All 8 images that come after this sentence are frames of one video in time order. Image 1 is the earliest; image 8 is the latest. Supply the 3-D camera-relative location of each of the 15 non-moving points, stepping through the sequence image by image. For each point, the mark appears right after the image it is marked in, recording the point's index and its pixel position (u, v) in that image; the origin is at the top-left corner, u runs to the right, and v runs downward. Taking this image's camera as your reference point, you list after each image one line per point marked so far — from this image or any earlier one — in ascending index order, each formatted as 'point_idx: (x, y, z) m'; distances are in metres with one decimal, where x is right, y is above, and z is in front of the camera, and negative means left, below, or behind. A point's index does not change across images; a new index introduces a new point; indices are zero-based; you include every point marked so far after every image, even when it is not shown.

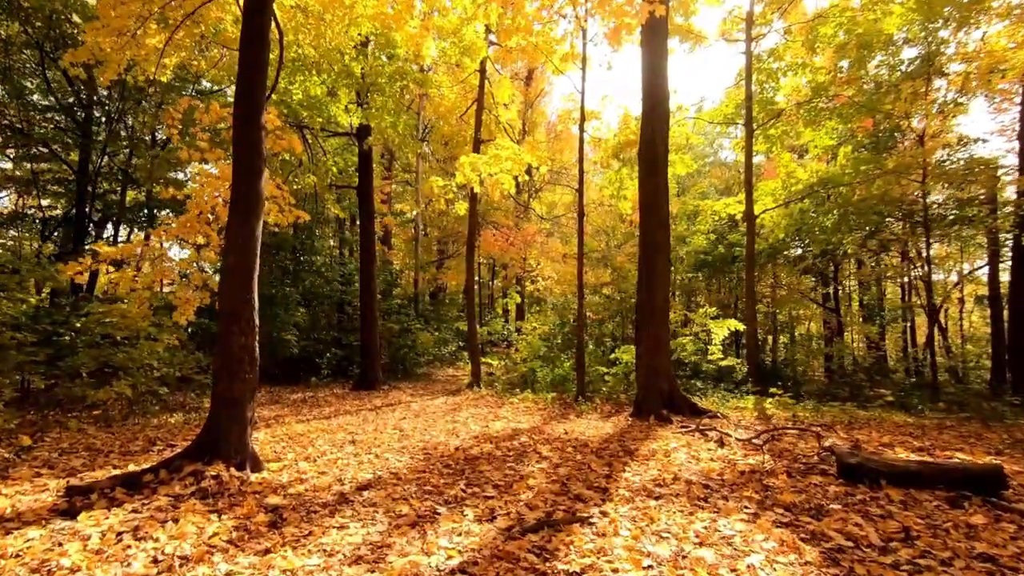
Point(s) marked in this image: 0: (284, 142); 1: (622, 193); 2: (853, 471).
0: (-3.7, +2.4, +7.9) m
1: (+3.0, +2.6, +13.6) m
2: (+3.0, -1.6, +4.4) m
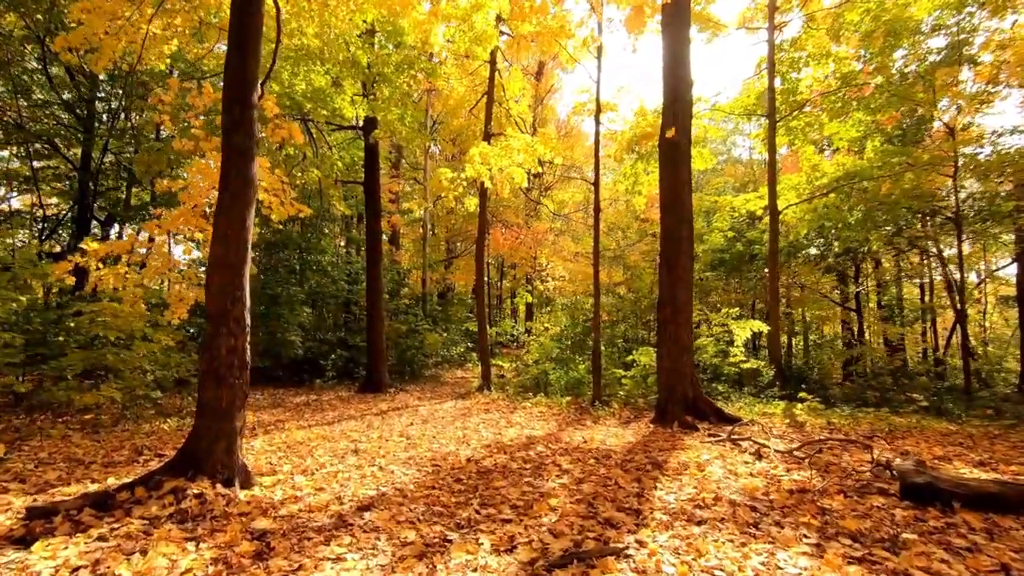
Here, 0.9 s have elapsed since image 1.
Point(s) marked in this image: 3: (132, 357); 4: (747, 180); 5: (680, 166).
0: (-3.5, +2.4, +7.5) m
1: (+3.3, +2.6, +13.0) m
2: (+3.2, -1.6, +3.9) m
3: (-5.3, -1.0, +6.9) m
4: (+9.3, +4.2, +19.6) m
5: (+2.8, +2.0, +8.3) m
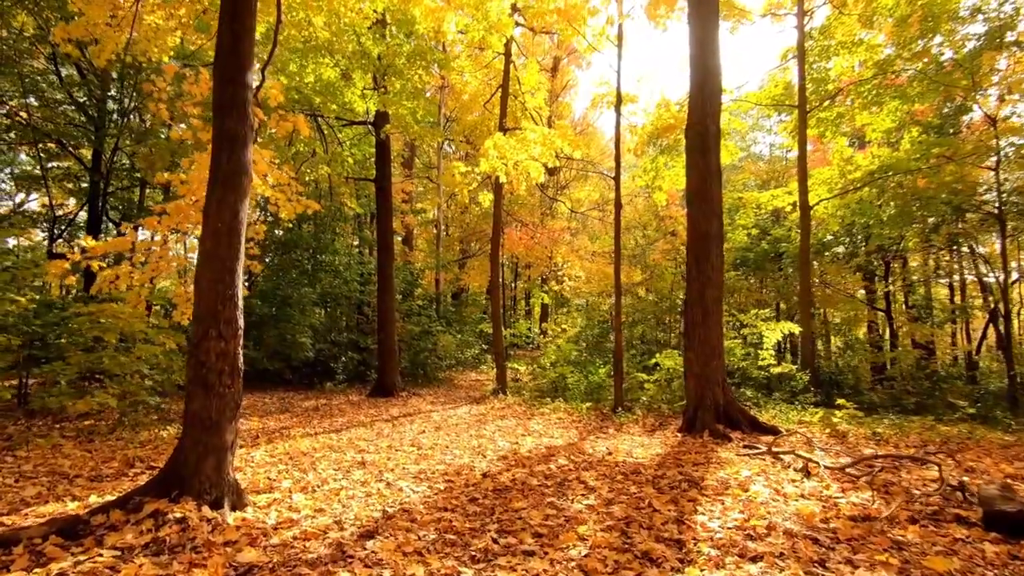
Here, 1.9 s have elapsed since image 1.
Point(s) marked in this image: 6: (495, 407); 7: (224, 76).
0: (-3.2, +2.4, +7.2) m
1: (+3.7, +2.6, +12.5) m
2: (+3.3, -1.6, +3.3) m
3: (-5.1, -1.0, +6.6) m
4: (+9.8, +4.2, +18.8) m
5: (+3.1, +2.0, +7.7) m
6: (-0.3, -2.3, +9.7) m
7: (-2.2, +1.6, +3.8) m
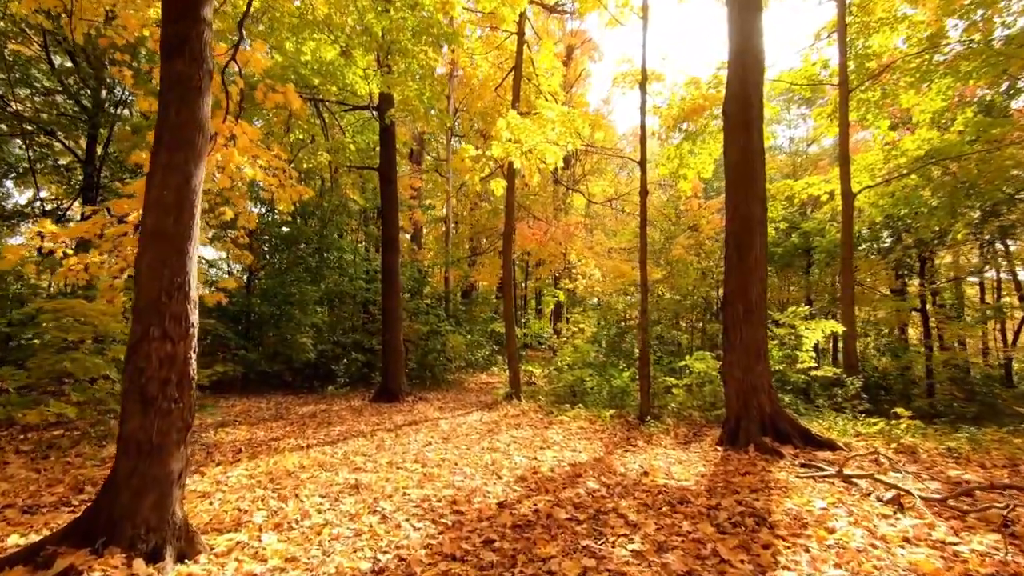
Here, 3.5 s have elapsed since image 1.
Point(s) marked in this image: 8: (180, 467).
0: (-3.0, +2.5, +6.4) m
1: (+4.0, +2.7, +11.6) m
2: (+3.5, -1.5, +2.4) m
3: (-4.9, -0.9, +5.9) m
4: (+10.3, +4.3, +17.8) m
5: (+3.3, +2.1, +6.8) m
6: (-0.1, -2.3, +8.9) m
7: (-2.1, +1.7, +3.0) m
8: (-1.9, -1.1, +2.9) m
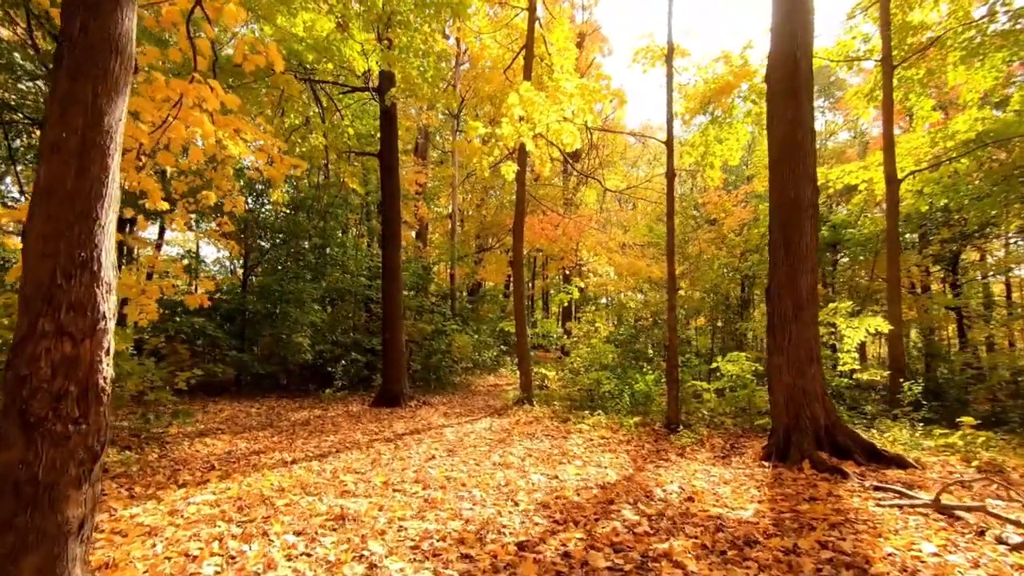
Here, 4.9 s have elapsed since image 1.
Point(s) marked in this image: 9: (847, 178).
0: (-2.8, +2.6, +5.6) m
1: (+4.2, +2.8, +10.7) m
2: (+3.6, -1.4, +1.5) m
3: (-4.7, -0.8, +5.1) m
4: (+10.6, +4.4, +16.9) m
5: (+3.5, +2.2, +6.0) m
6: (+0.2, -2.2, +8.0) m
7: (-1.9, +1.8, +2.2) m
8: (-1.8, -1.0, +2.1) m
9: (+7.8, +2.6, +11.7) m
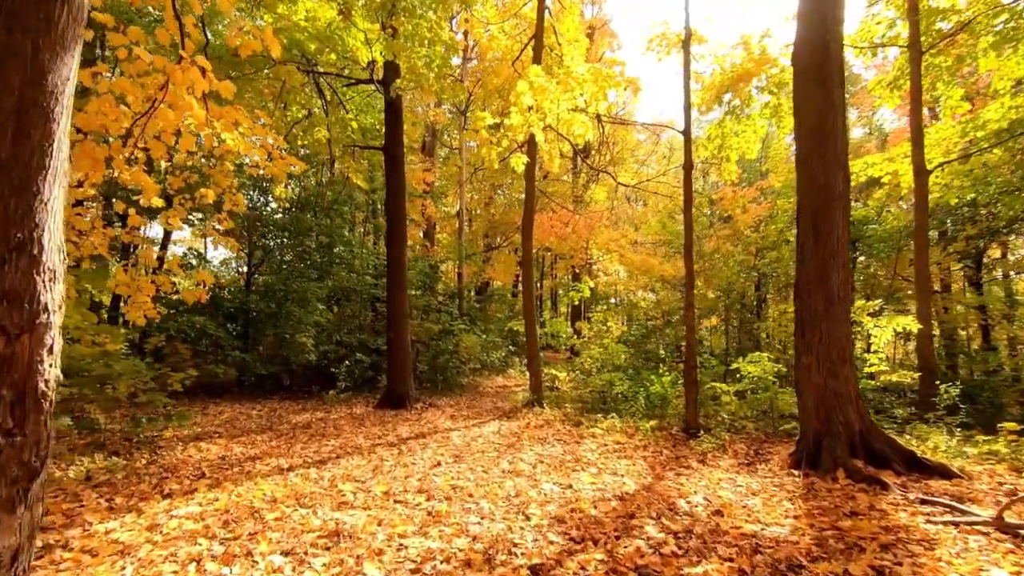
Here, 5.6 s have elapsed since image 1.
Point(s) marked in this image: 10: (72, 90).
0: (-2.7, +2.6, +5.3) m
1: (+4.4, +2.8, +10.3) m
2: (+3.6, -1.3, +1.1) m
3: (-4.6, -0.8, +4.8) m
4: (+10.8, +4.5, +16.3) m
5: (+3.6, +2.3, +5.6) m
6: (+0.3, -2.1, +7.7) m
7: (-1.9, +1.9, +1.9) m
8: (-1.8, -0.9, +1.8) m
9: (+8.0, +2.6, +11.3) m
10: (-1.8, +0.8, +2.0) m
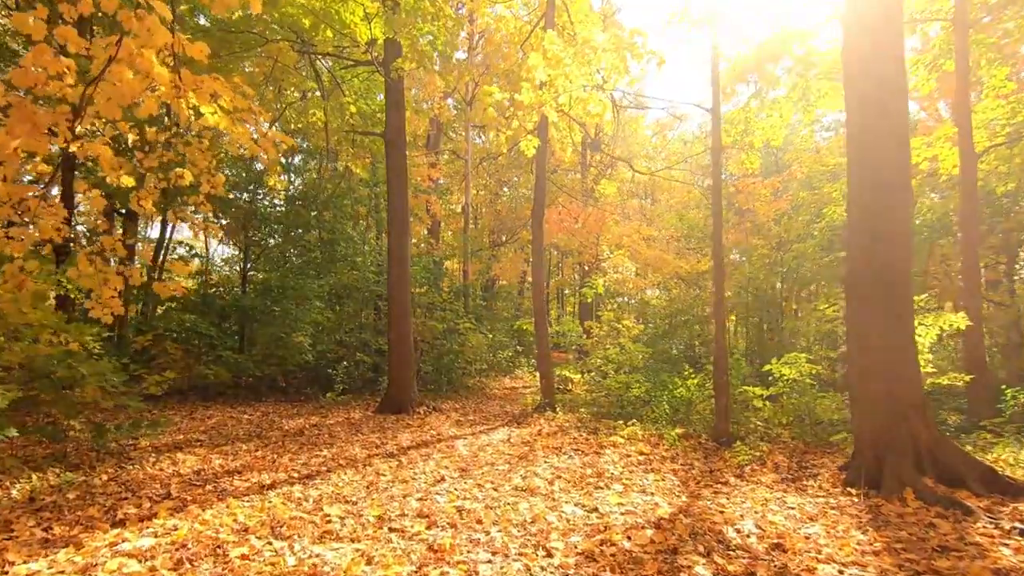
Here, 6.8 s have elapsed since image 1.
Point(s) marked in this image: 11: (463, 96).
0: (-2.6, +2.7, +4.6) m
1: (+4.6, +2.9, +9.6) m
2: (+3.7, -1.2, +0.4) m
3: (-4.5, -0.7, +4.2) m
4: (+11.1, +4.6, +15.6) m
5: (+3.7, +2.4, +4.9) m
6: (+0.5, -2.0, +7.0) m
7: (-1.8, +1.9, +1.3) m
8: (-1.7, -0.8, +1.1) m
9: (+8.2, +2.7, +10.5) m
10: (-1.7, +0.9, +1.4) m
11: (-1.4, +5.5, +14.2) m
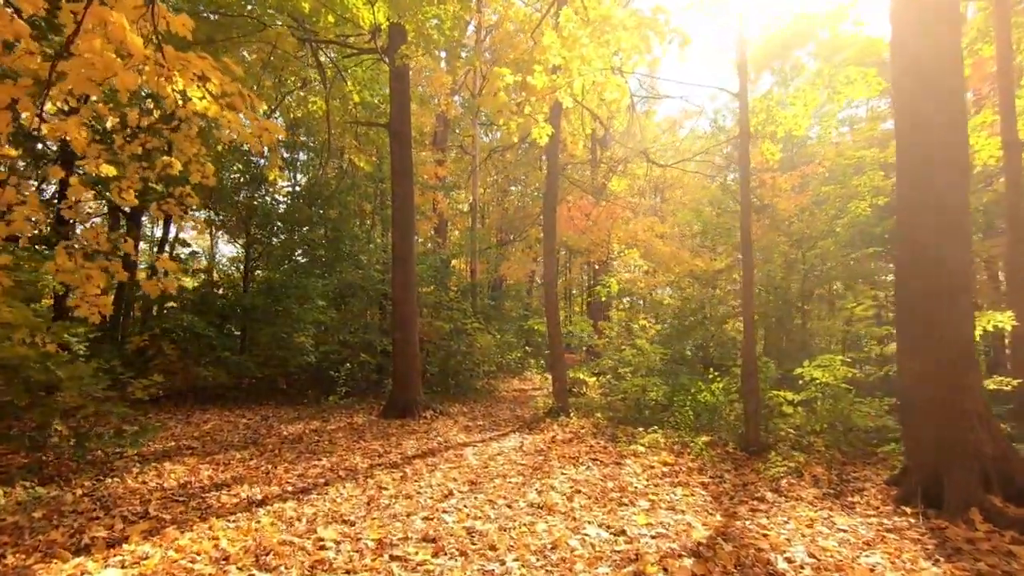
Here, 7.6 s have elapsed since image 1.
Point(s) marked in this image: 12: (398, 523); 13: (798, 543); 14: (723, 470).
0: (-2.5, +2.7, +4.2) m
1: (+4.8, +3.0, +9.1) m
2: (+3.8, -1.2, -0.1) m
3: (-4.4, -0.6, +3.8) m
4: (+11.4, +4.6, +15.0) m
5: (+3.8, +2.4, +4.4) m
6: (+0.6, -2.0, +6.6) m
7: (-1.7, +2.0, +0.9) m
8: (-1.6, -0.8, +0.7) m
9: (+8.4, +2.7, +10.0) m
10: (-1.6, +0.9, +1.0) m
11: (-1.1, +5.5, +13.7) m
12: (-0.8, -1.7, +3.6) m
13: (+2.0, -1.8, +3.5) m
14: (+2.3, -1.9, +5.4) m
